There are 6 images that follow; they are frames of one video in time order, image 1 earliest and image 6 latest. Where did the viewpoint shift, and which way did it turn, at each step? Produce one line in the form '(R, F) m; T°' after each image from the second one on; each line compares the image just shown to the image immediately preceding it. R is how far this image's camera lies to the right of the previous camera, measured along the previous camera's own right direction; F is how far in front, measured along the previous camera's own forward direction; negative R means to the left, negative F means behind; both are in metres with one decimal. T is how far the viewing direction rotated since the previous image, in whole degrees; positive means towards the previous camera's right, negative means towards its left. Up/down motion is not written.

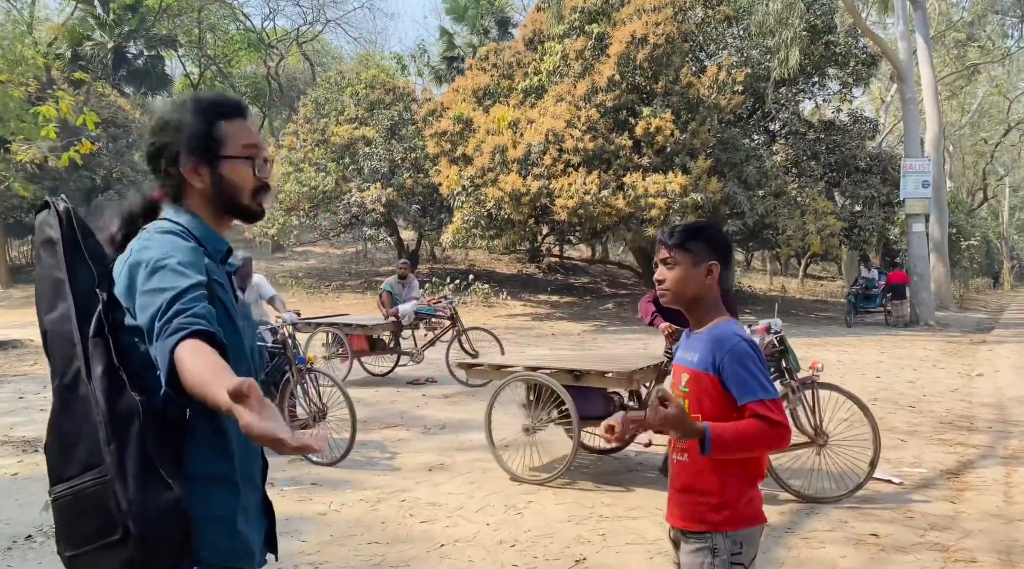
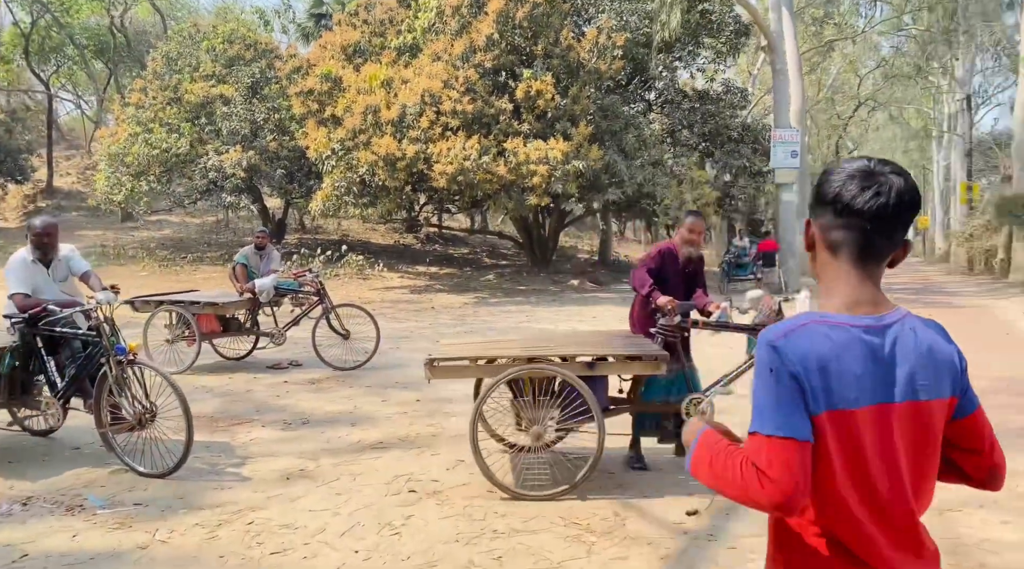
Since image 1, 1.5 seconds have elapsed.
(0.0, +0.8) m; +8°
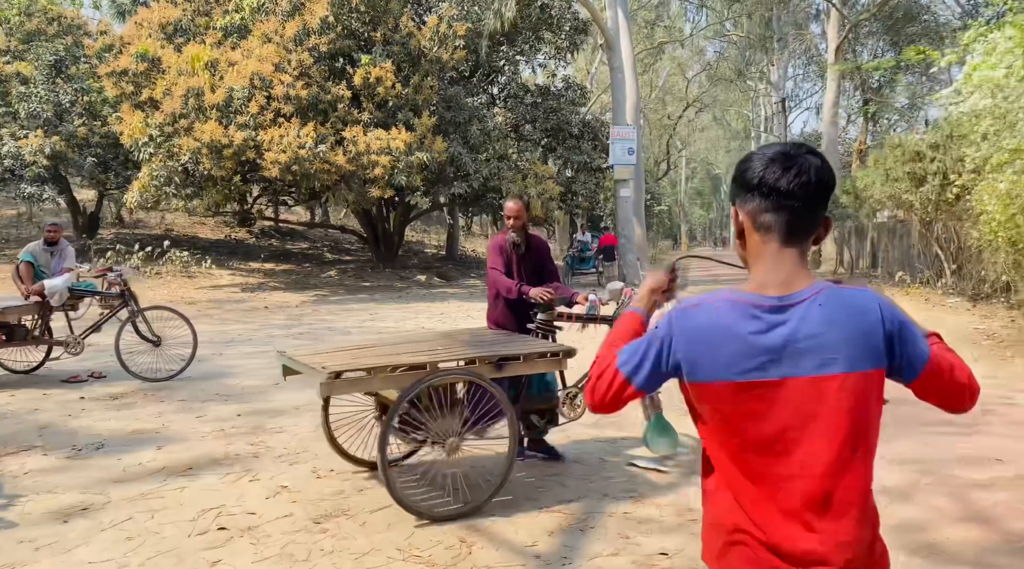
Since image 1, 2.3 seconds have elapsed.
(+0.1, +0.5) m; +10°
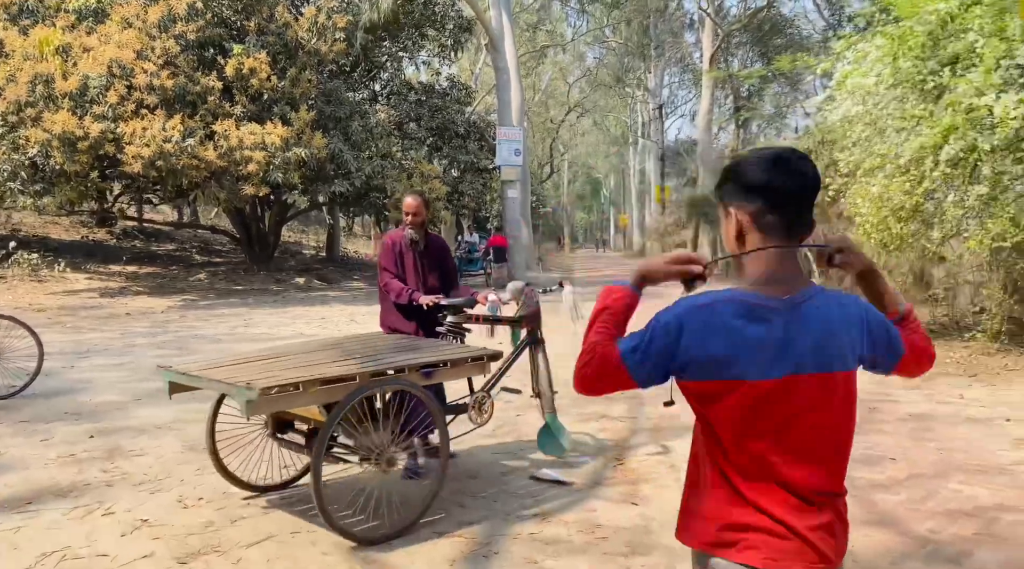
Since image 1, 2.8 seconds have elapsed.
(-0.1, +0.4) m; +8°
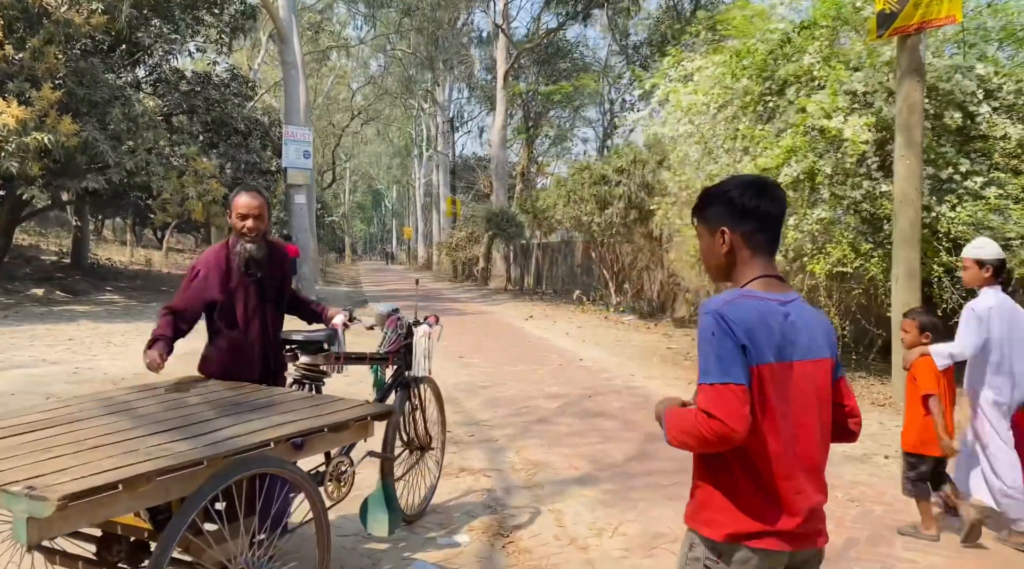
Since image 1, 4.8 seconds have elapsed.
(-0.4, +1.3) m; +15°
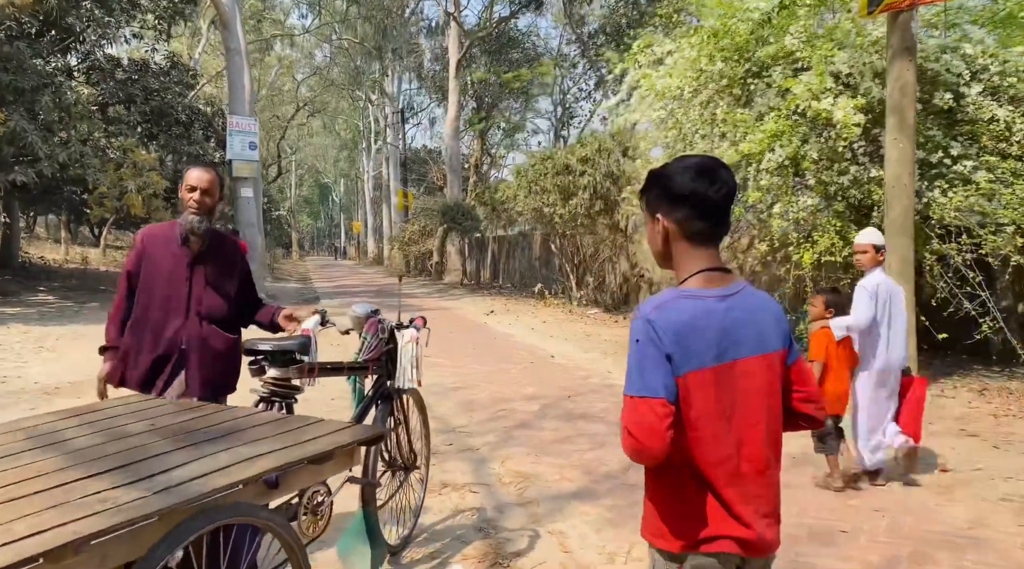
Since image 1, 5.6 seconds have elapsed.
(-0.2, +0.6) m; +3°
